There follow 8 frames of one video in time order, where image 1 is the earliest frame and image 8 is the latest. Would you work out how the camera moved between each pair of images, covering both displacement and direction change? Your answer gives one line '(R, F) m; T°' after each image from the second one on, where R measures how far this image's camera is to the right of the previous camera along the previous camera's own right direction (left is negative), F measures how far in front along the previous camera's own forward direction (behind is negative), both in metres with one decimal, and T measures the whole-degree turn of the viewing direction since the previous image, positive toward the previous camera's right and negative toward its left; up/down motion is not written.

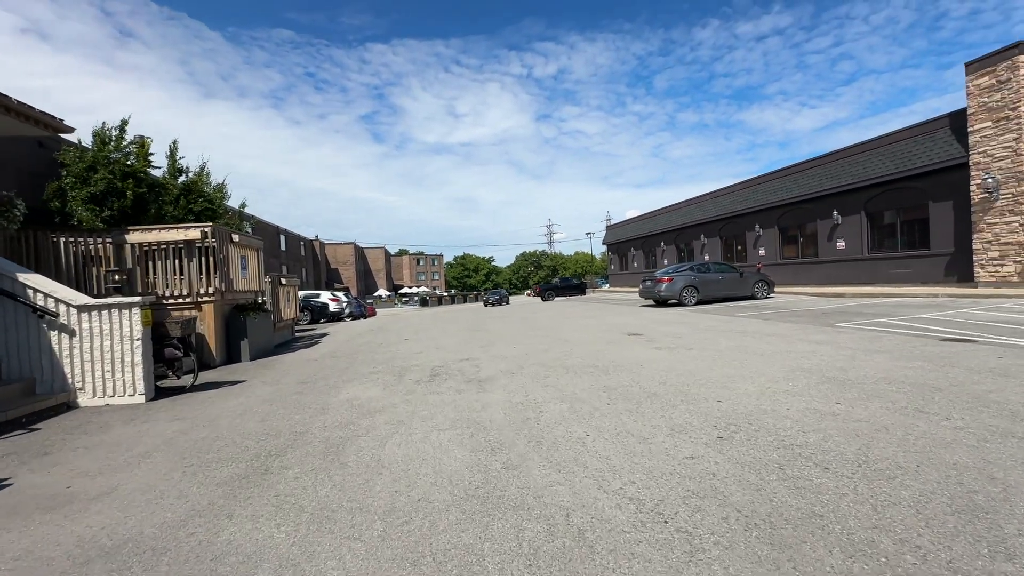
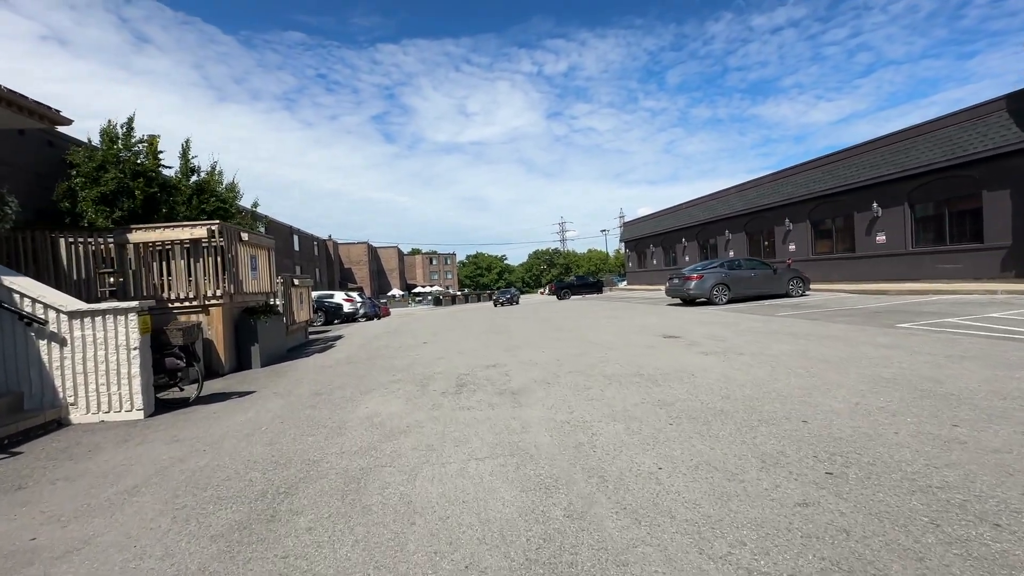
(-0.4, +0.9) m; -1°
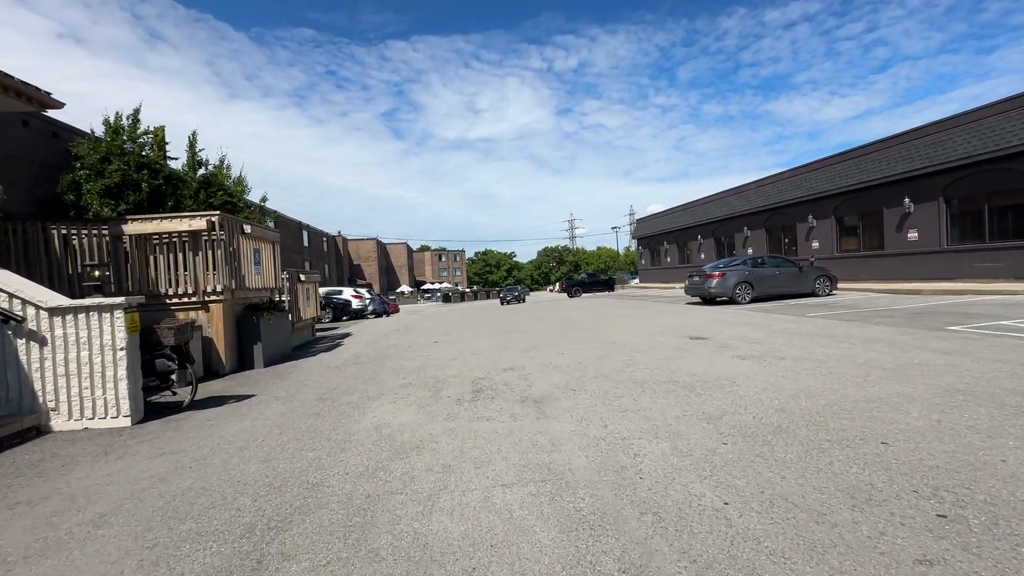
(-0.2, +0.7) m; -1°
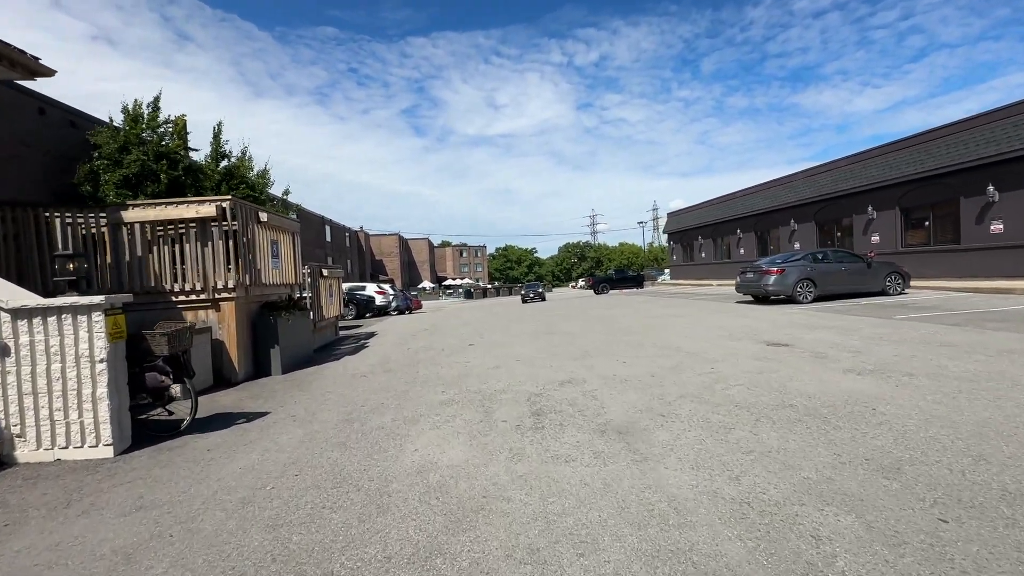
(-0.7, +1.4) m; -2°
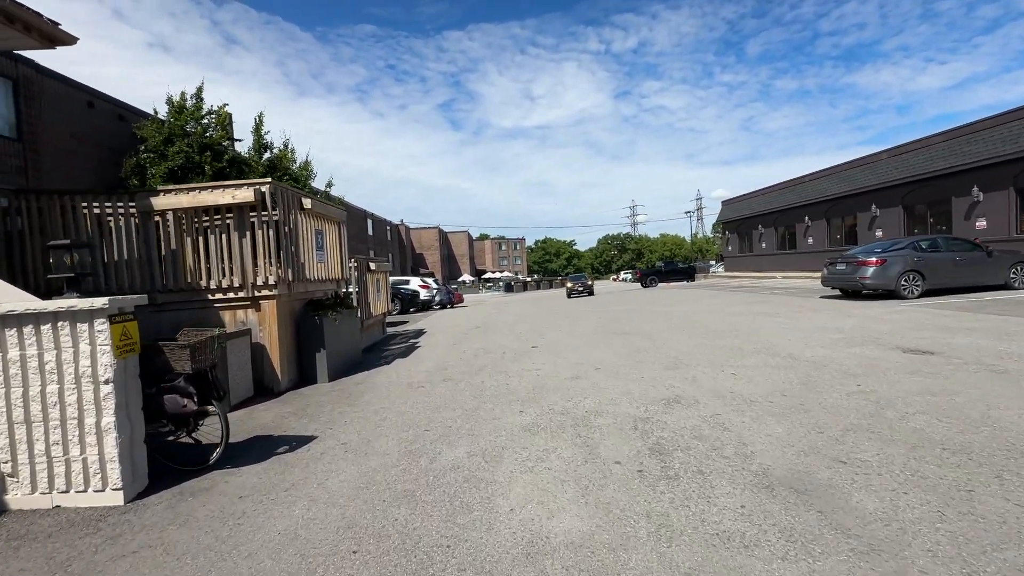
(-0.7, +1.4) m; -4°
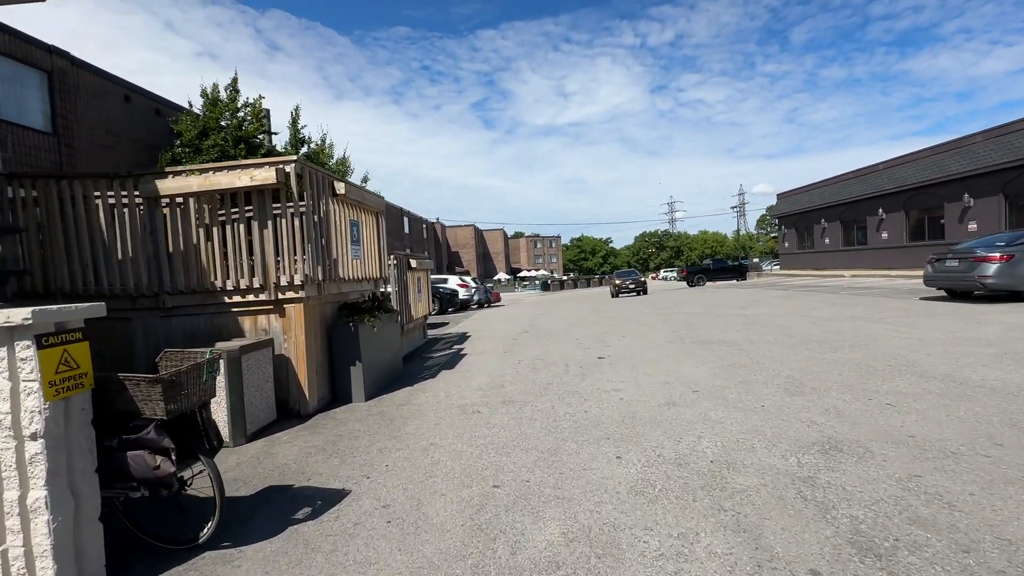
(-0.6, +1.5) m; -4°
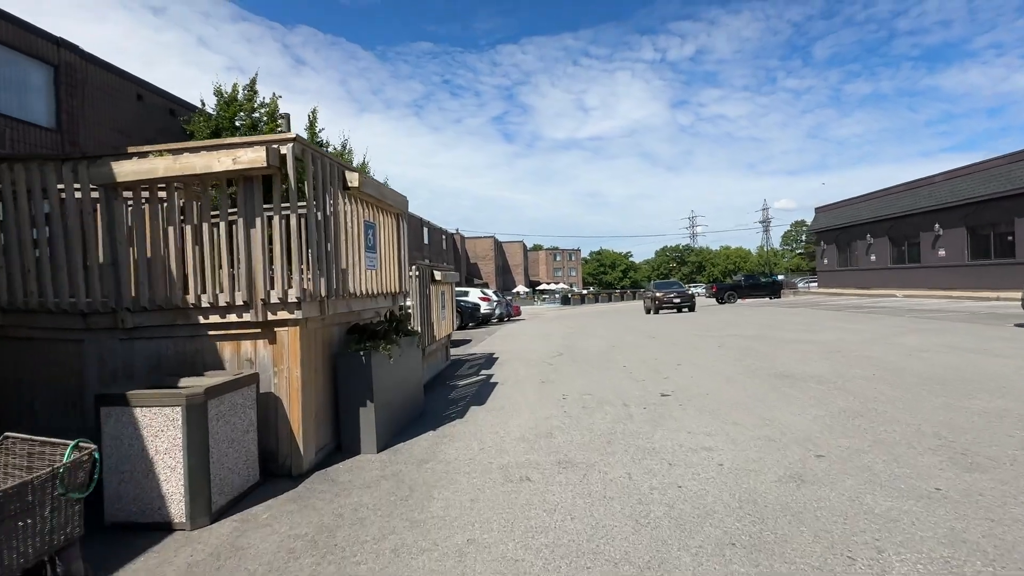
(-0.5, +1.5) m; -2°
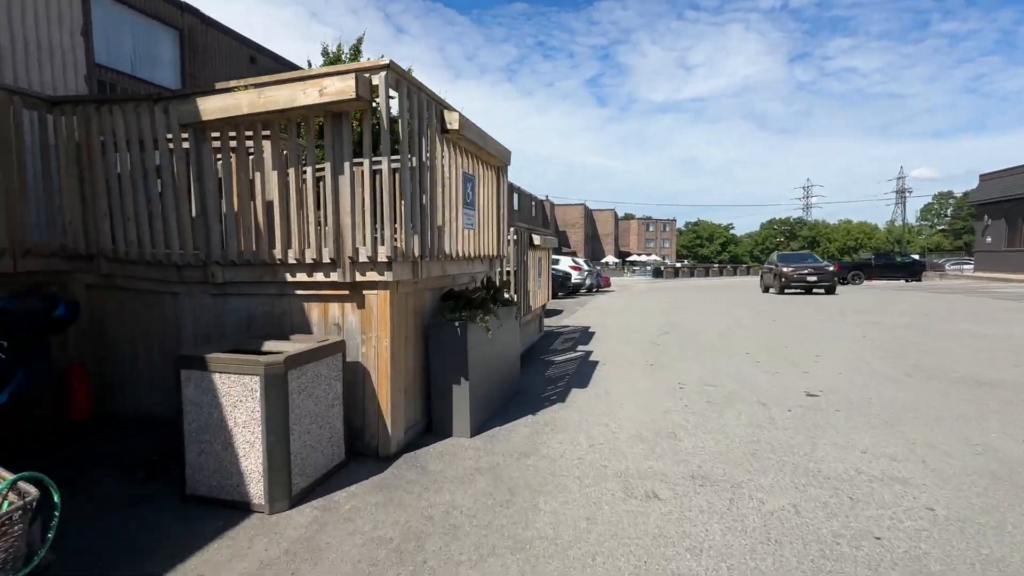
(-0.4, +0.9) m; -10°
